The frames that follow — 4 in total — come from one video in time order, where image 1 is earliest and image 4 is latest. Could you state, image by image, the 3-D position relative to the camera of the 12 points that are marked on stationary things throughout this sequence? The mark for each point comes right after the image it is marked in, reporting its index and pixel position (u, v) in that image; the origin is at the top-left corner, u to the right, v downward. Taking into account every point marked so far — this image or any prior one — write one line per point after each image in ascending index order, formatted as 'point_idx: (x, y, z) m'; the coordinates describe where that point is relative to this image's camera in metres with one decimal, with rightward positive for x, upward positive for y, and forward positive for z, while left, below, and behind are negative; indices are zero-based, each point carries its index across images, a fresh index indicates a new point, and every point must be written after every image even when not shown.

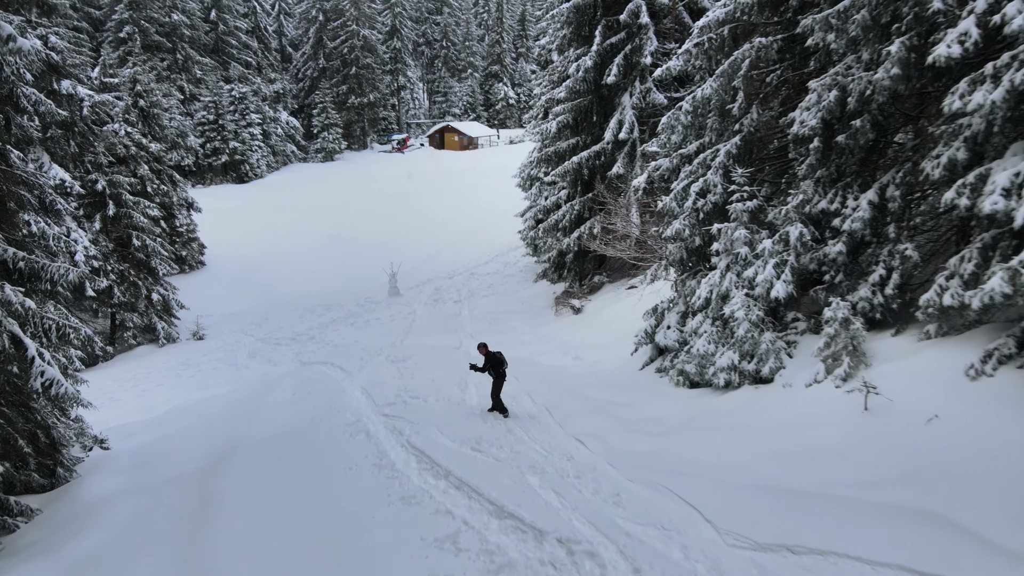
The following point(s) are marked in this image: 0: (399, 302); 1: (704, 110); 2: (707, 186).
0: (-2.9, -0.3, +18.8) m
1: (+2.1, +2.0, +8.2) m
2: (+2.1, +1.1, +7.9) m
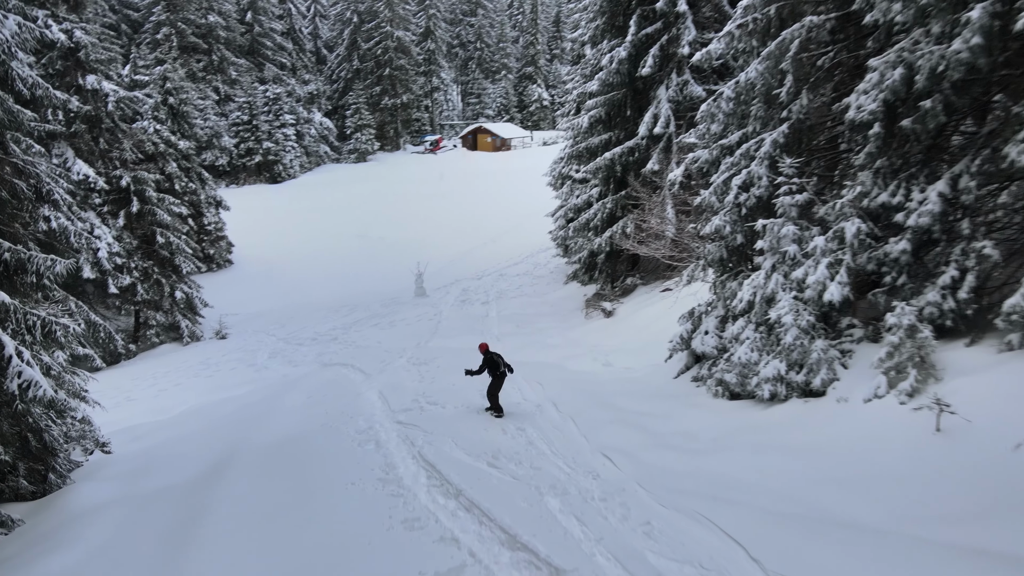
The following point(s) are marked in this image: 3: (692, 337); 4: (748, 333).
0: (-2.2, -0.4, +18.3) m
1: (+2.4, +2.0, +7.5) m
2: (+2.4, +1.1, +7.2) m
3: (+2.0, -0.6, +8.2) m
4: (+2.2, -0.4, +6.9) m
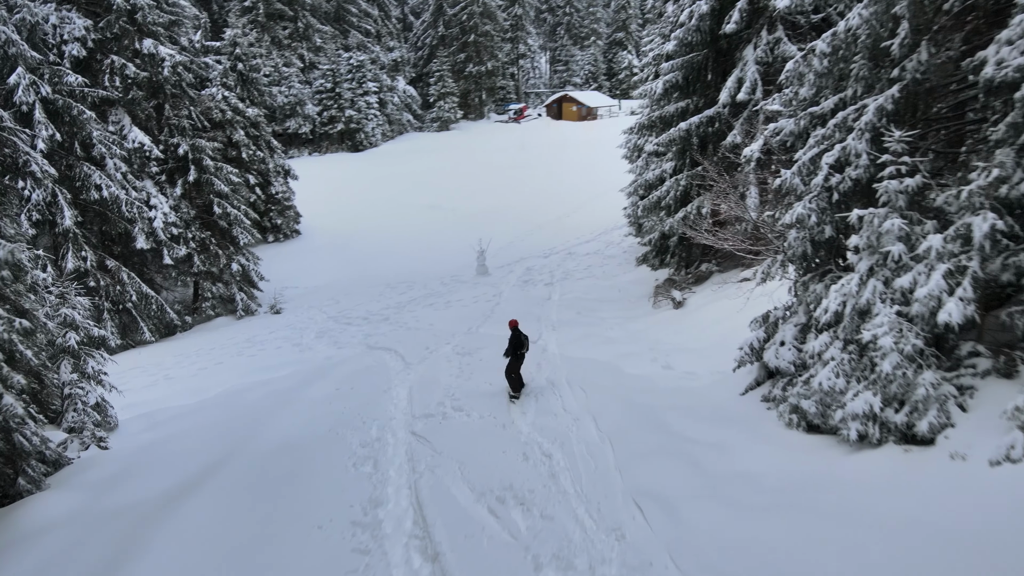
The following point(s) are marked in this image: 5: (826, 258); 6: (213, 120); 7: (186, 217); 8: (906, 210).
0: (-0.6, +0.1, +17.3) m
1: (+2.7, +1.9, +6.0) m
2: (+2.6, +1.0, +5.7) m
3: (+2.3, -0.6, +6.8) m
4: (+2.4, -0.5, +5.5) m
5: (+2.7, +0.3, +6.3) m
6: (-7.7, +4.3, +18.8) m
7: (-7.1, +1.5, +16.0) m
8: (+2.8, +0.5, +5.2) m
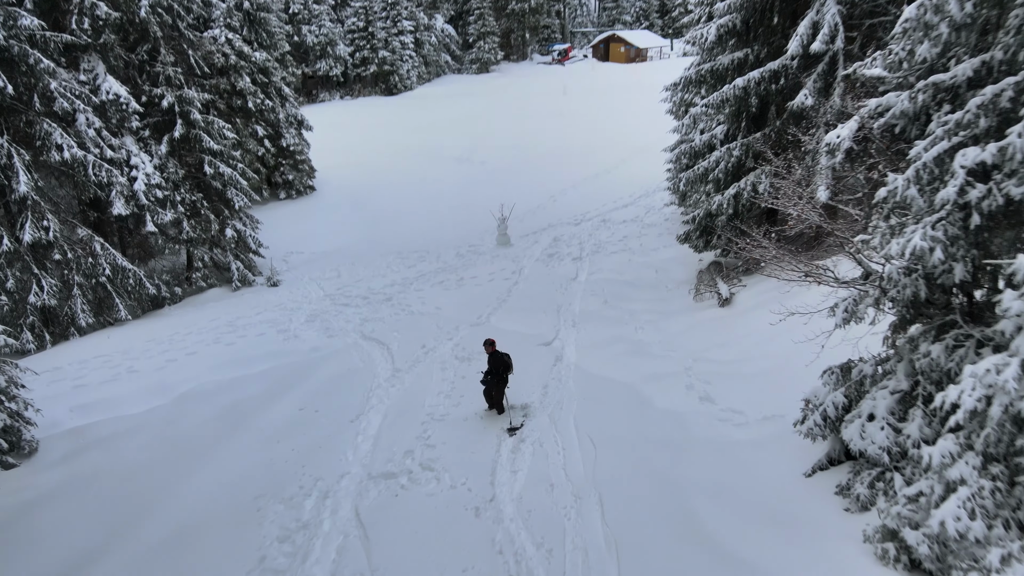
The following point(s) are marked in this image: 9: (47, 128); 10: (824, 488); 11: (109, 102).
0: (-0.1, +0.7, +15.4) m
1: (+2.5, +1.5, +3.8) m
2: (+2.4, +0.6, +3.6) m
3: (+2.2, -0.9, +4.8) m
4: (+2.2, -0.9, +3.5) m
5: (+2.5, -0.1, +4.3) m
6: (-7.0, +5.1, +17.0) m
7: (-6.6, +2.2, +14.4) m
8: (+2.5, +0.1, +3.1) m
9: (-7.2, +2.5, +11.5) m
10: (+2.0, -1.3, +4.9) m
11: (-7.1, +3.3, +12.9) m
